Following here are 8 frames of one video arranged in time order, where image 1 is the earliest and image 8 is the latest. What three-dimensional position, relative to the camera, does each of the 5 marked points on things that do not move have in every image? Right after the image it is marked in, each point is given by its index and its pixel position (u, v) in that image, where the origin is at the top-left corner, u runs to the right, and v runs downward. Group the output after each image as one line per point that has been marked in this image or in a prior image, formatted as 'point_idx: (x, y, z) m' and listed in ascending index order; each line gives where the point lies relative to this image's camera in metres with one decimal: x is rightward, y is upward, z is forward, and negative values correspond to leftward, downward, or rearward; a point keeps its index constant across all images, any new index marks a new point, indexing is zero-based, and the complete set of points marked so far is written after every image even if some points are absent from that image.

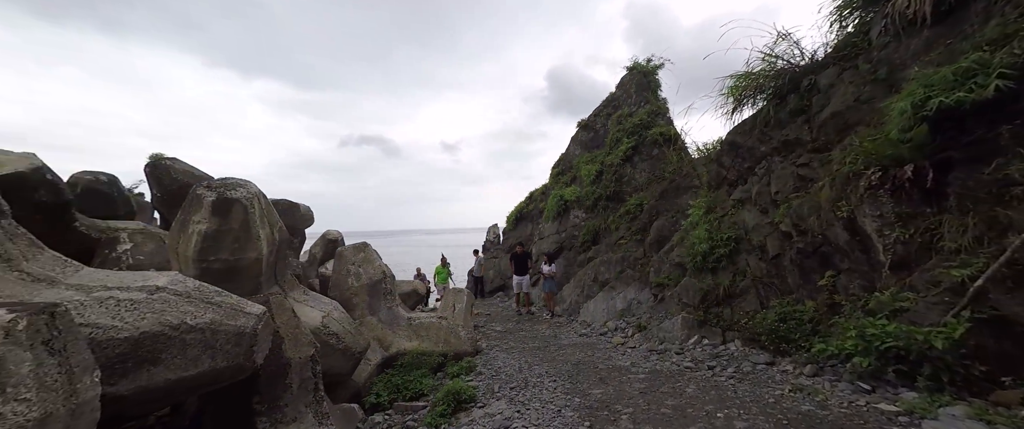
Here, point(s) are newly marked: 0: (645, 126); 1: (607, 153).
0: (+3.1, +2.1, +9.4) m
1: (+2.4, +1.6, +10.3) m
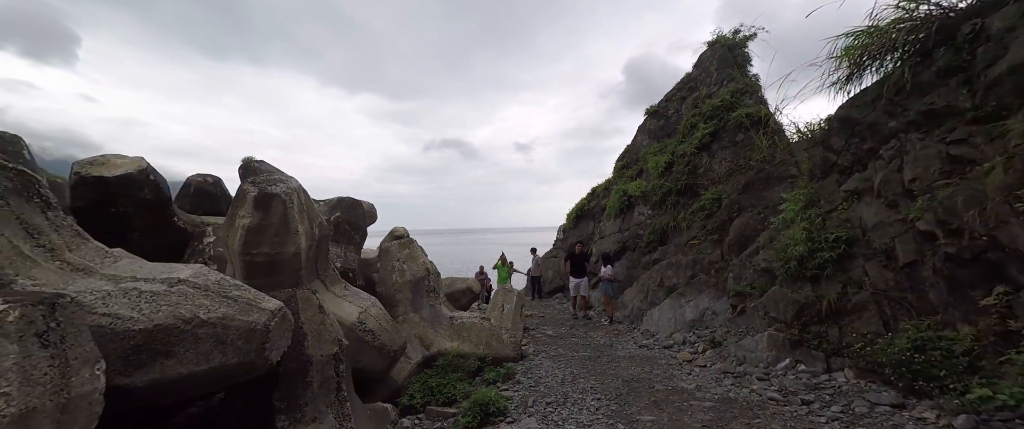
0: (+4.3, +2.1, +8.1) m
1: (+3.8, +1.6, +9.0) m
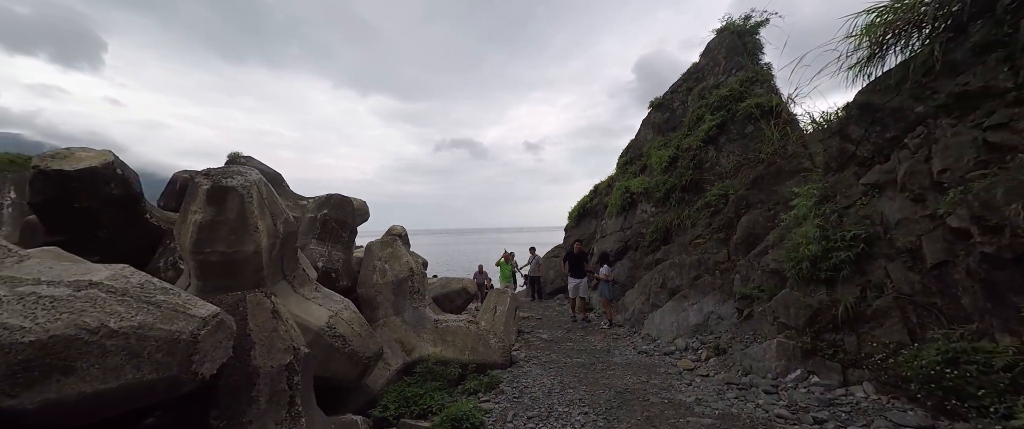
0: (+4.2, +2.2, +7.6) m
1: (+3.7, +1.7, +8.6) m
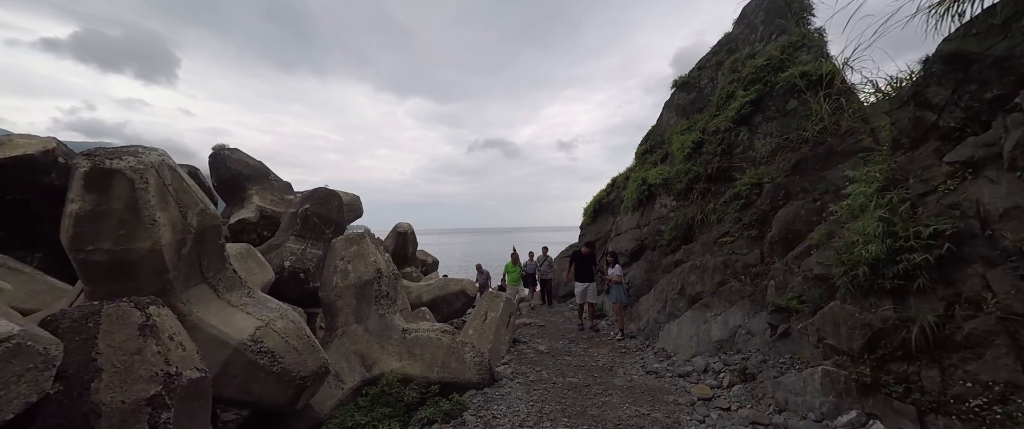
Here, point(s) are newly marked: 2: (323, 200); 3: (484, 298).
0: (+4.1, +2.3, +6.3) m
1: (+3.6, +1.8, +7.4) m
2: (-3.6, +0.3, +7.6) m
3: (-0.5, -1.5, +7.1) m
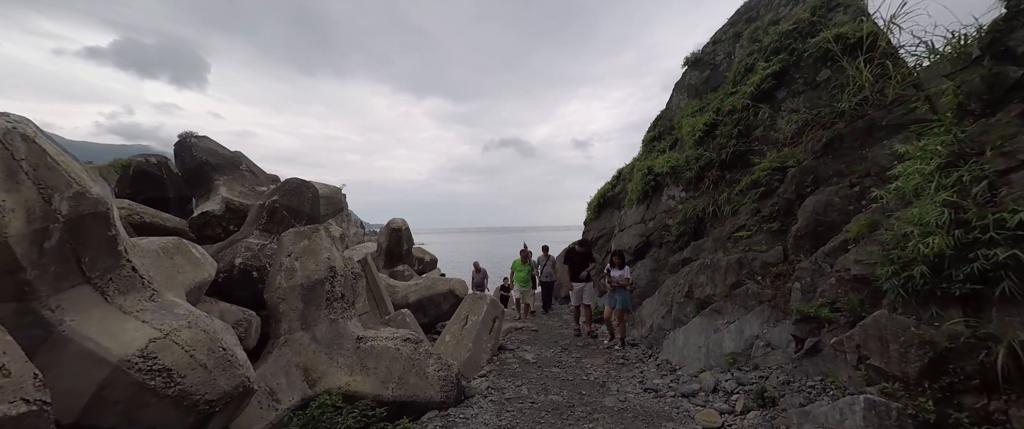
0: (+3.8, +2.4, +5.4) m
1: (+3.4, +1.9, +6.5) m
2: (-3.8, +0.4, +7.0) m
3: (-0.7, -1.3, +6.3) m
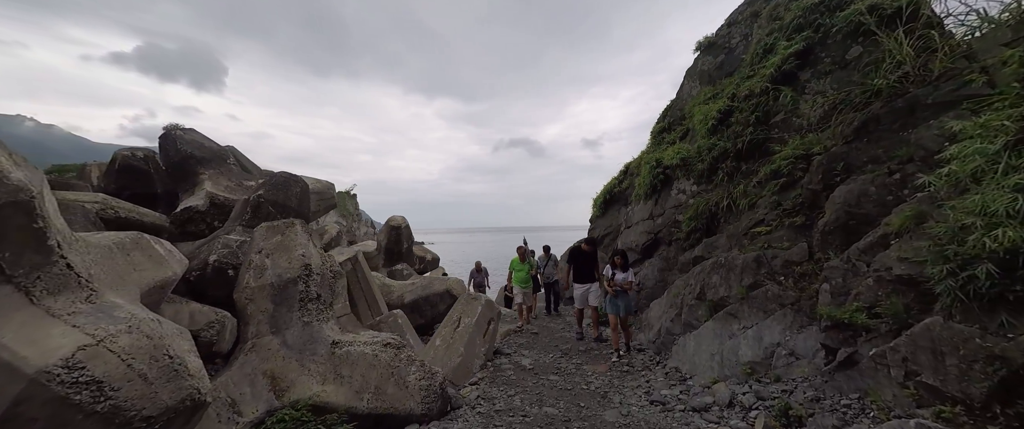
0: (+3.8, +2.5, +4.9) m
1: (+3.4, +2.0, +6.0) m
2: (-3.8, +0.5, +6.6) m
3: (-0.8, -1.3, +5.9) m
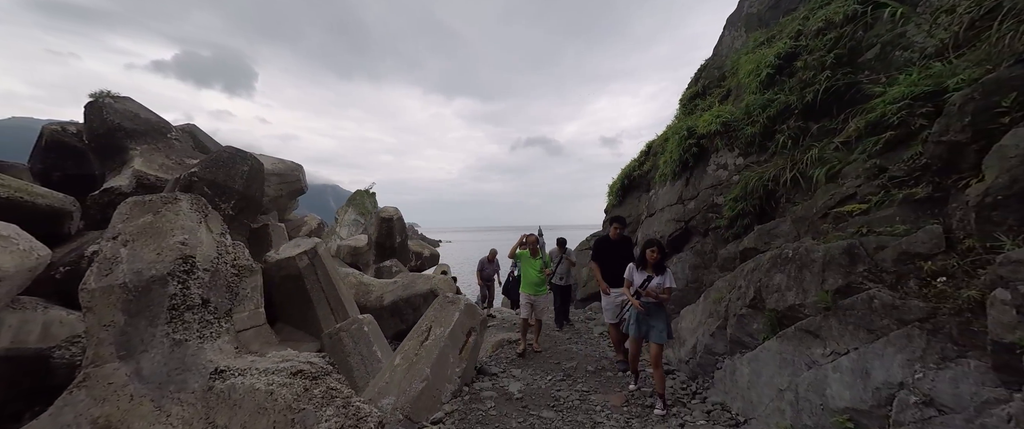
0: (+3.6, +2.7, +3.4) m
1: (+3.2, +2.2, +4.5) m
2: (-3.9, +0.7, +5.4) m
3: (-0.9, -1.0, +4.6) m
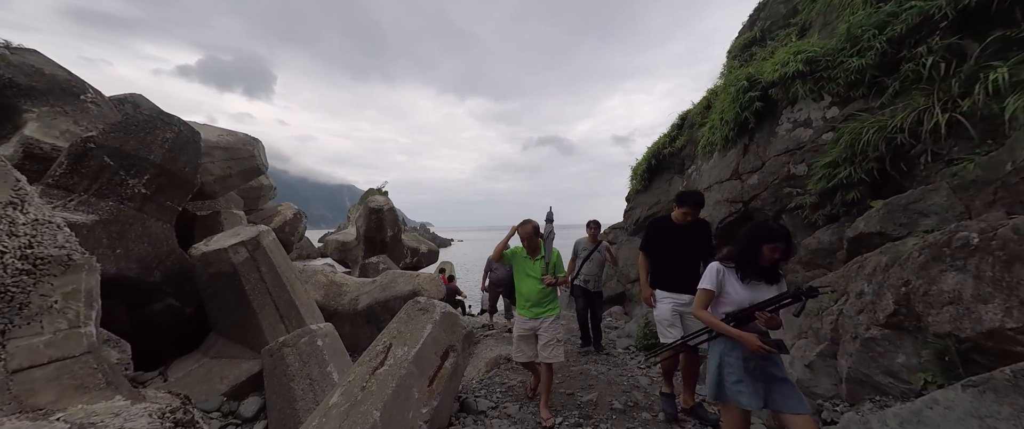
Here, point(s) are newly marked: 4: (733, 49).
0: (+3.5, +2.9, +1.9) m
1: (+3.2, +2.4, +3.0) m
2: (-3.9, +0.9, +4.2) m
3: (-0.9, -0.8, +3.2) m
4: (+2.9, +2.2, +5.3) m
